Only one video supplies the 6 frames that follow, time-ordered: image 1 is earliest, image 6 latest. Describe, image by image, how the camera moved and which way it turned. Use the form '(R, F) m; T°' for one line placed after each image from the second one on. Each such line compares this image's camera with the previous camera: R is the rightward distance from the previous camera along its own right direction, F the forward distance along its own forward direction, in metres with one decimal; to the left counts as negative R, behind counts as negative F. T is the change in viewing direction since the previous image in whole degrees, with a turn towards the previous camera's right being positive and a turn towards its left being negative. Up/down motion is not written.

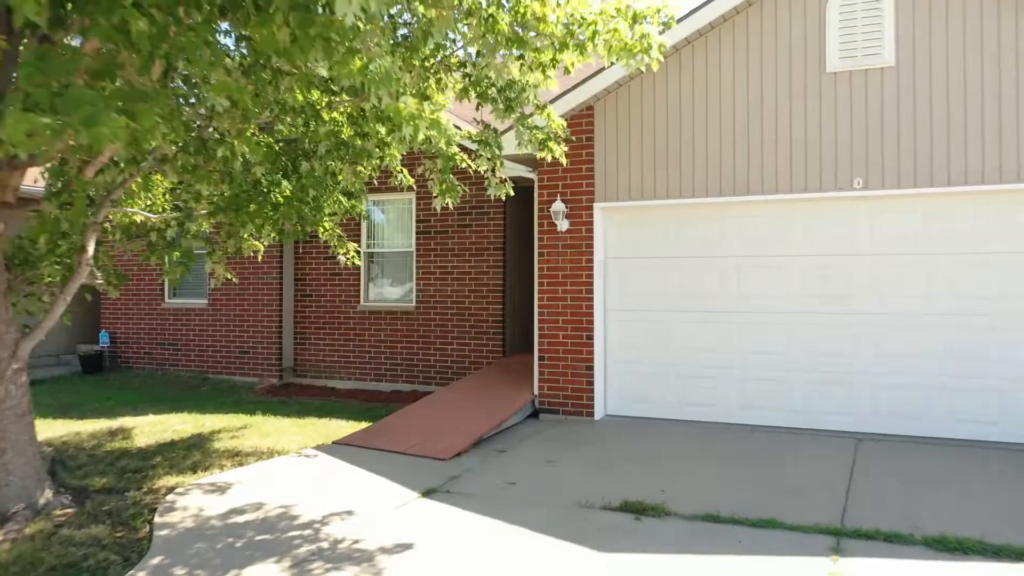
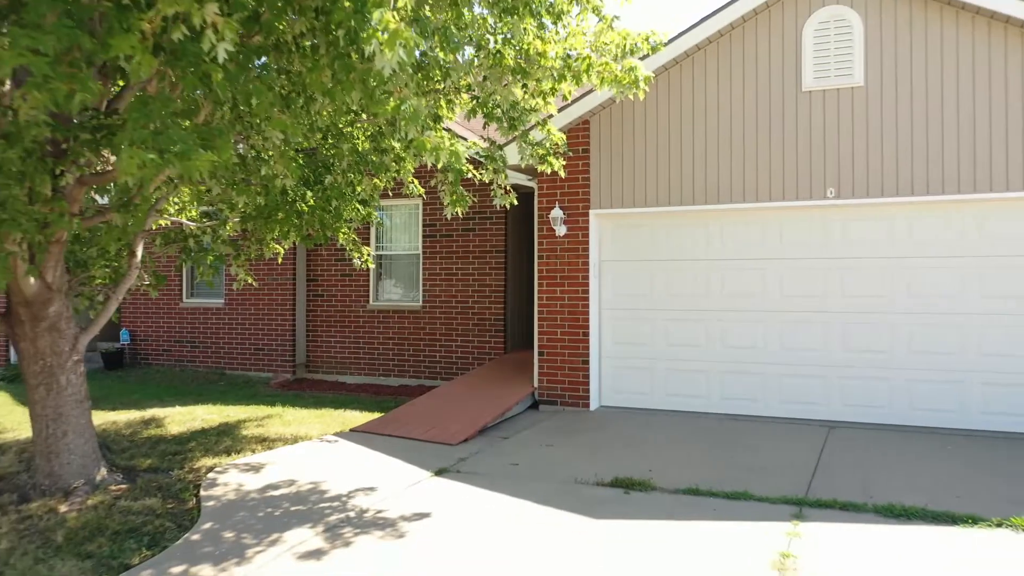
(0.0, -0.6) m; 0°
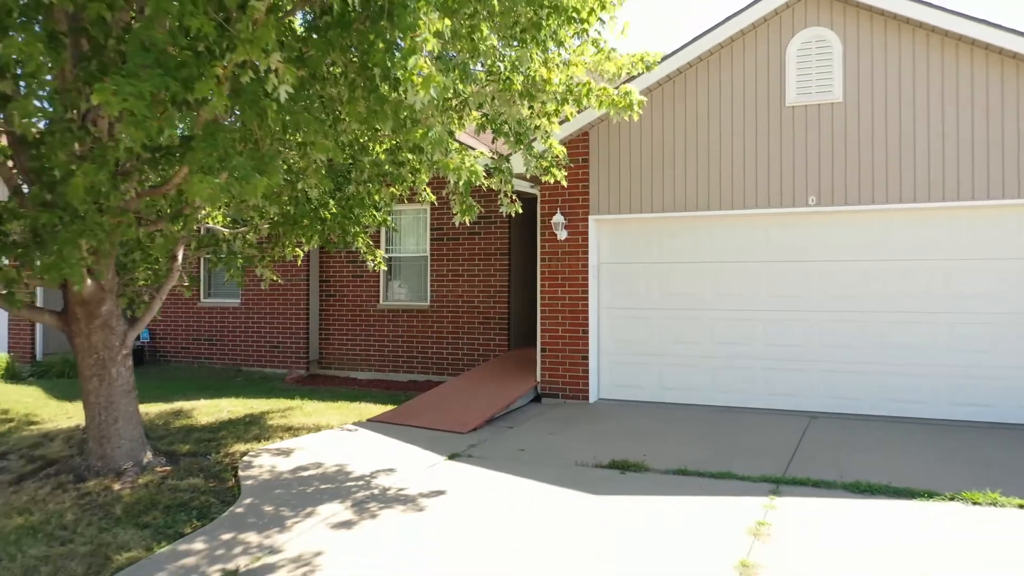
(-0.1, -0.6) m; 0°
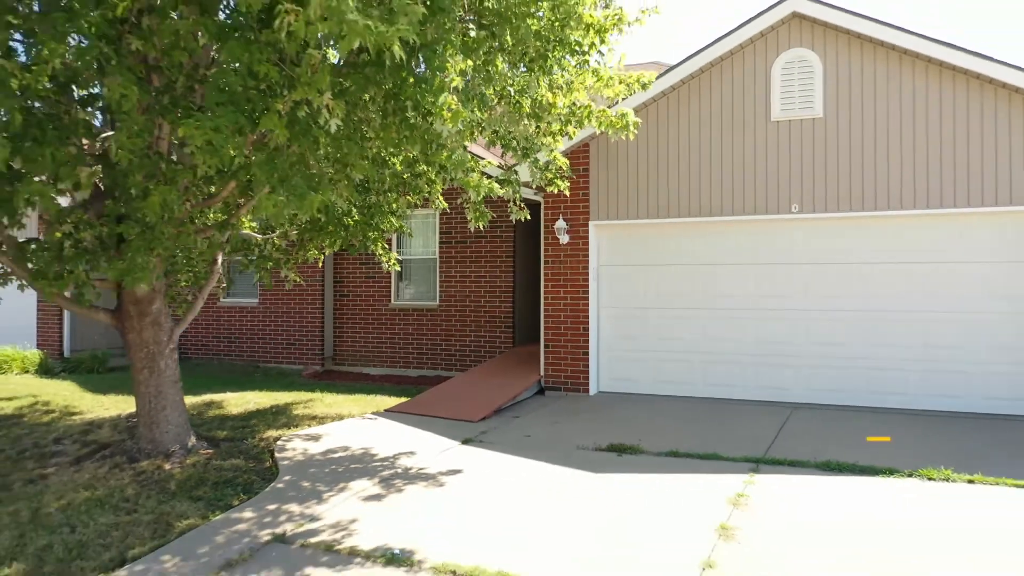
(-0.1, -0.7) m; 0°
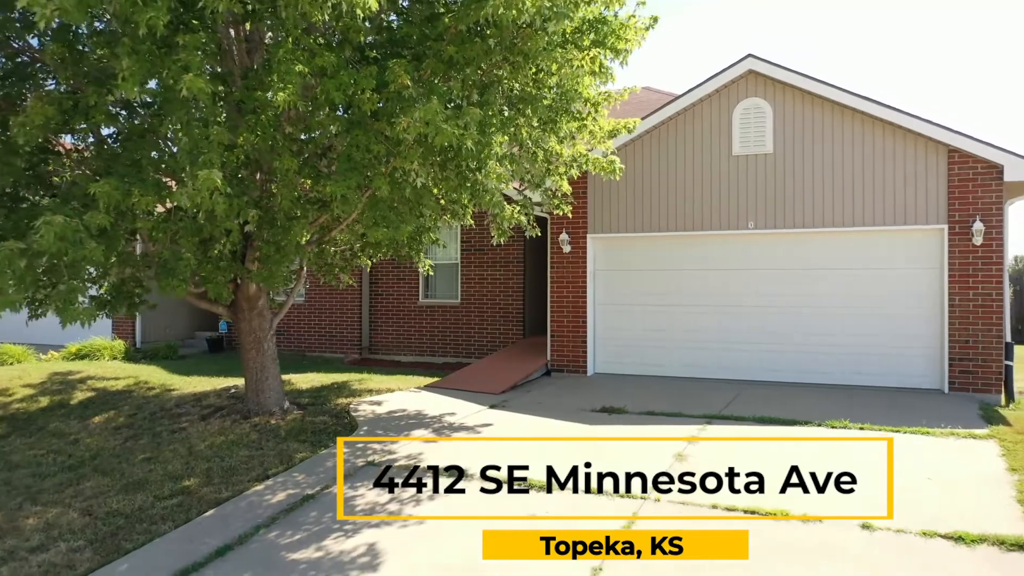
(-0.2, -2.2) m; 0°
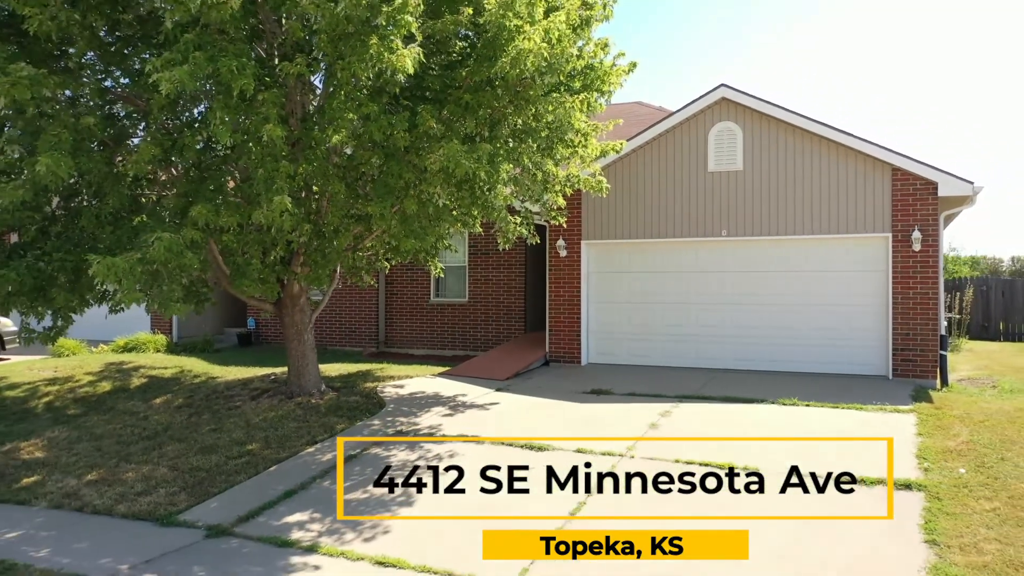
(0.0, -1.5) m; 0°
